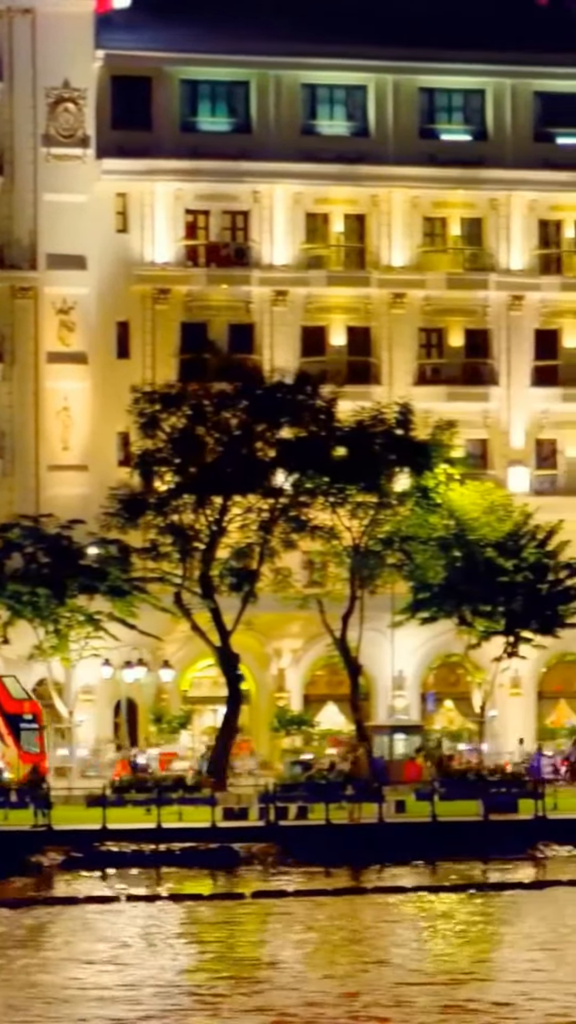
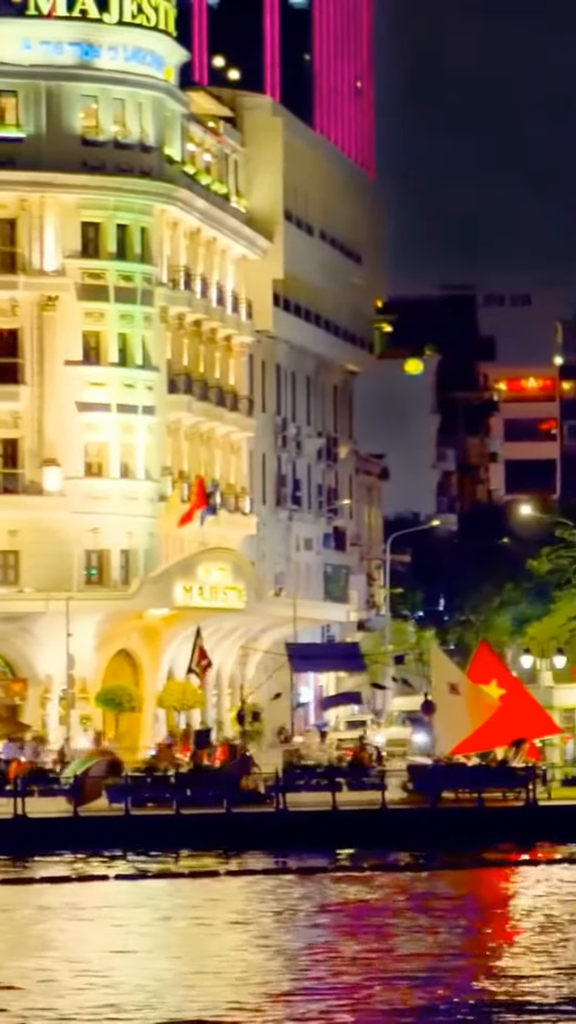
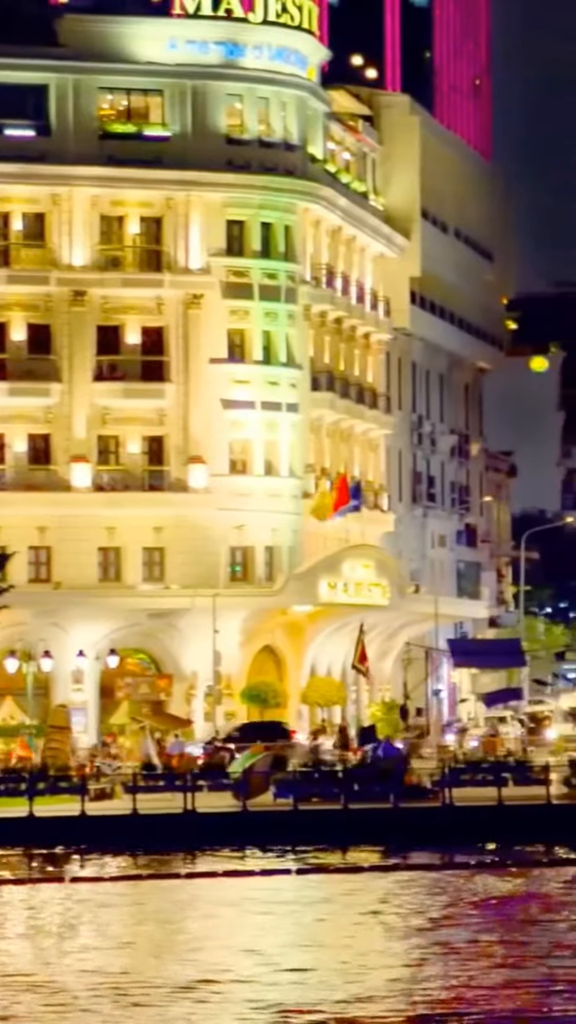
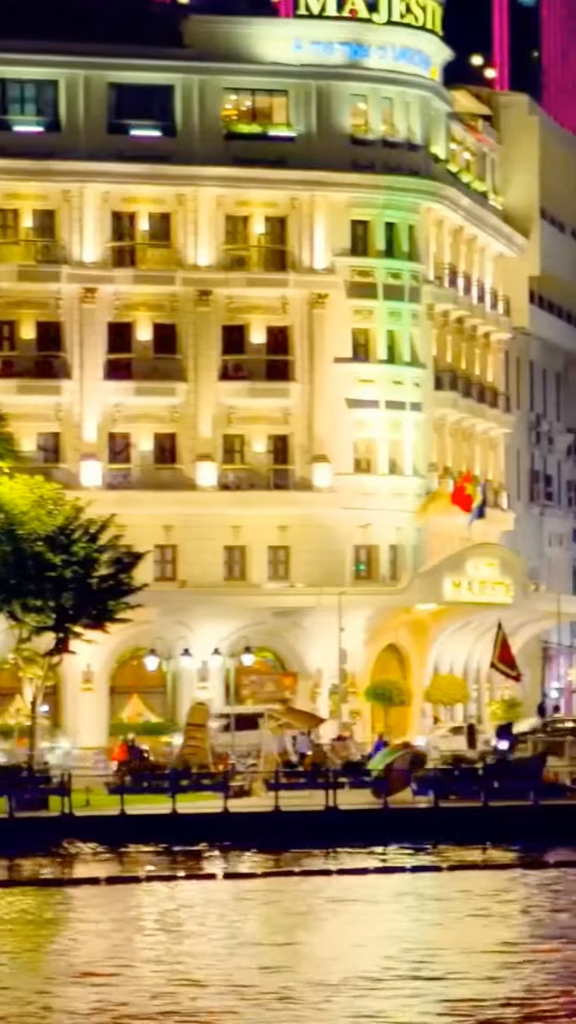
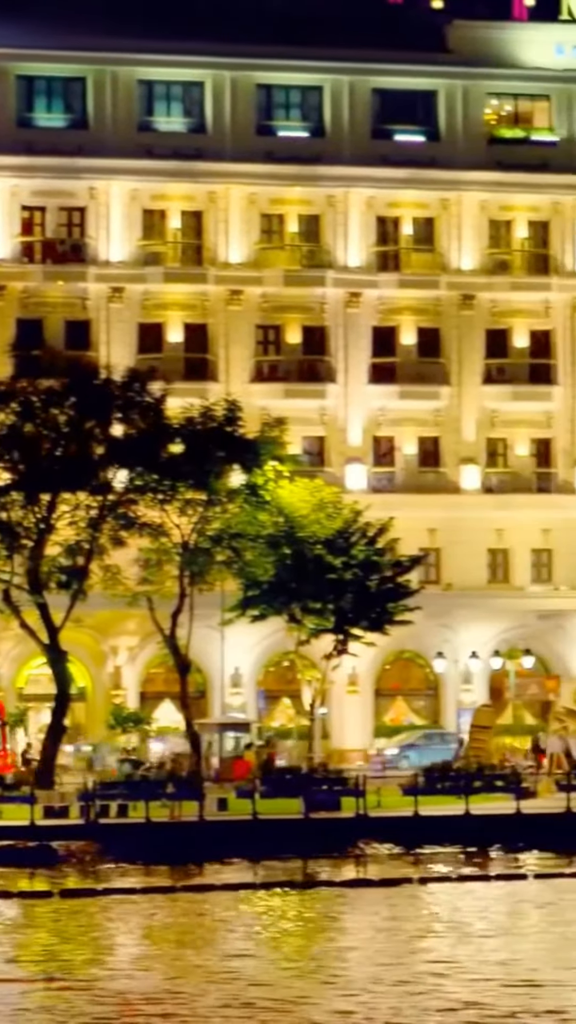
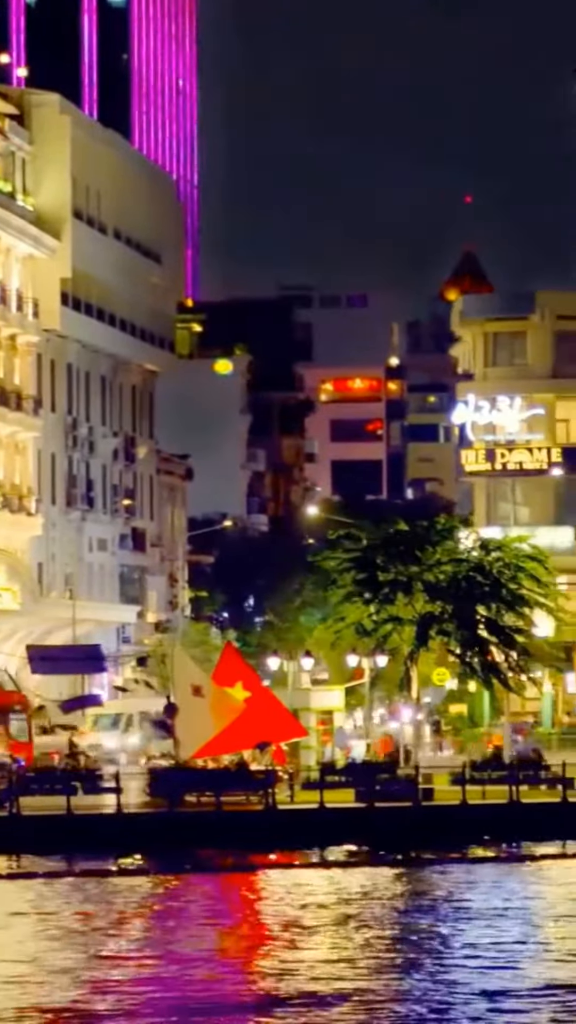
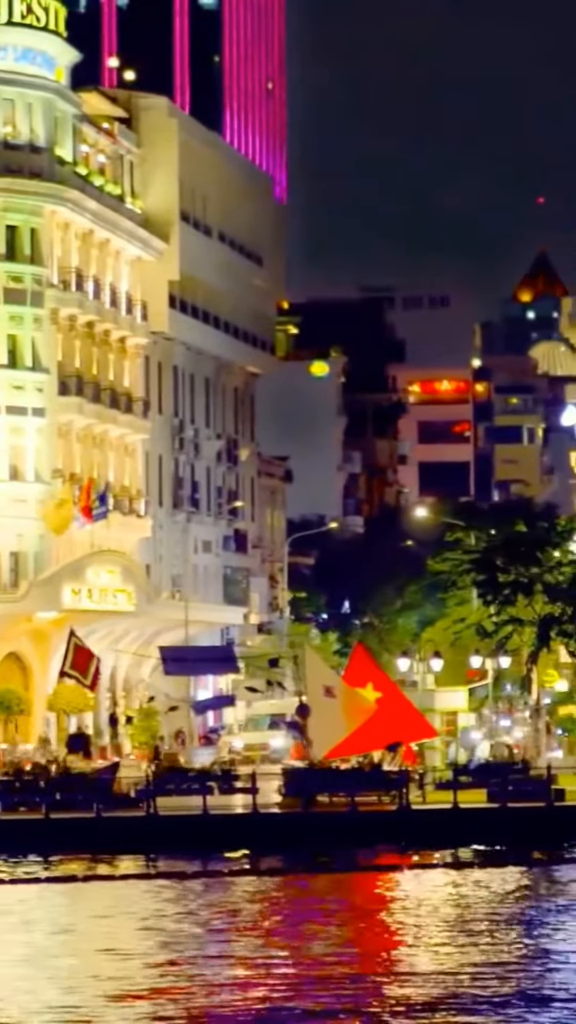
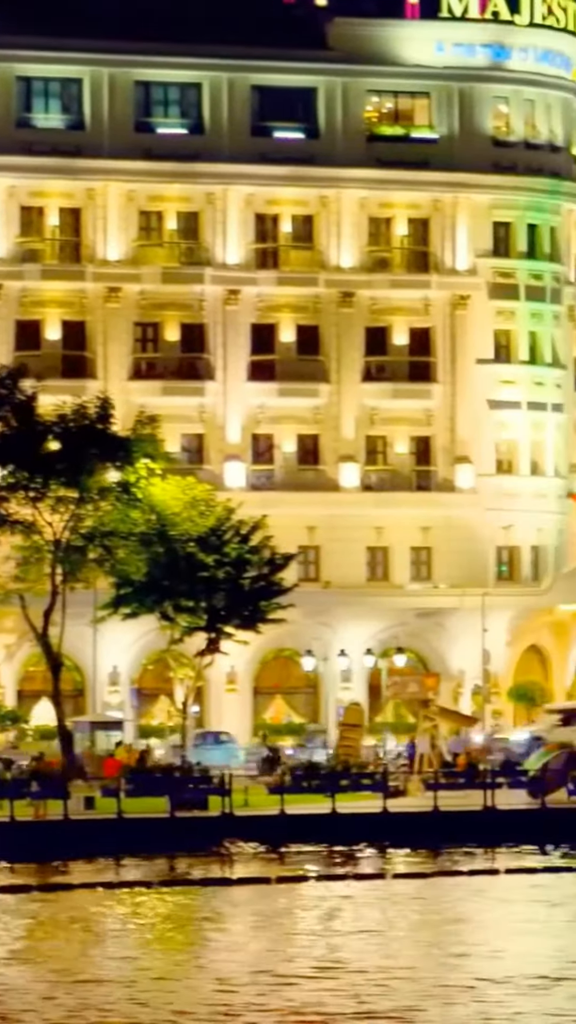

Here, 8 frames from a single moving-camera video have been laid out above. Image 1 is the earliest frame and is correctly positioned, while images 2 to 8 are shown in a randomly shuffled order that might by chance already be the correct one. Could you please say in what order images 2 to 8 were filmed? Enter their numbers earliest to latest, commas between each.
5, 8, 4, 3, 2, 7, 6
